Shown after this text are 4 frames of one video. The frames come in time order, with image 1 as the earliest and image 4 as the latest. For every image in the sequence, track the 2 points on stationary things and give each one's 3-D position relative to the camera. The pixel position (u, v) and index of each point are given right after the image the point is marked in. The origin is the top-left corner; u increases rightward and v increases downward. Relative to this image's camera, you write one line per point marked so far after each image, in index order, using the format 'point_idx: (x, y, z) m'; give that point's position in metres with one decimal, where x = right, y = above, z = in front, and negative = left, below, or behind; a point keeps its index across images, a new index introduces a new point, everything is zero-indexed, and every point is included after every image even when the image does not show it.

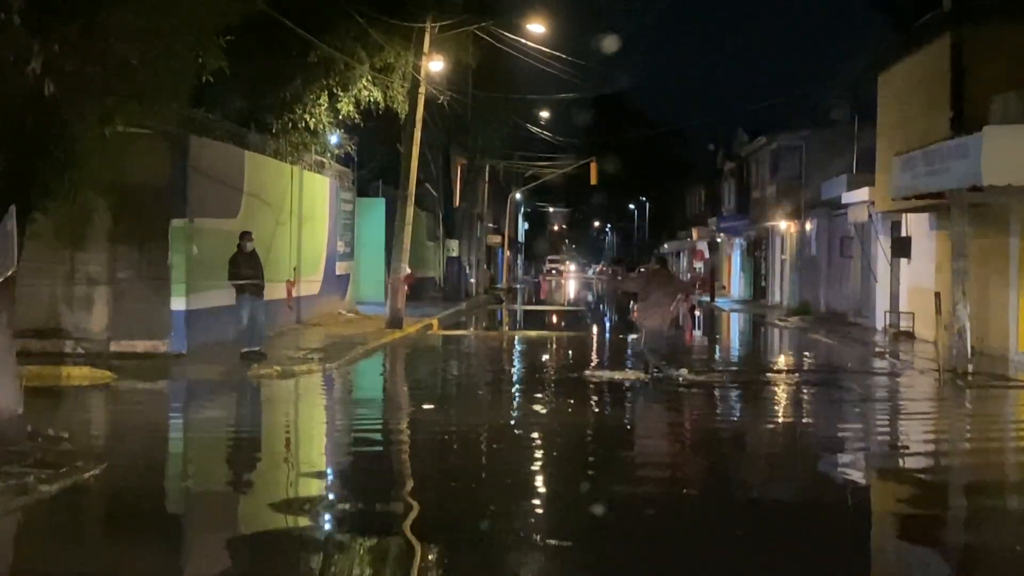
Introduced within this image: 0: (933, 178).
0: (+6.9, +1.8, +19.0) m
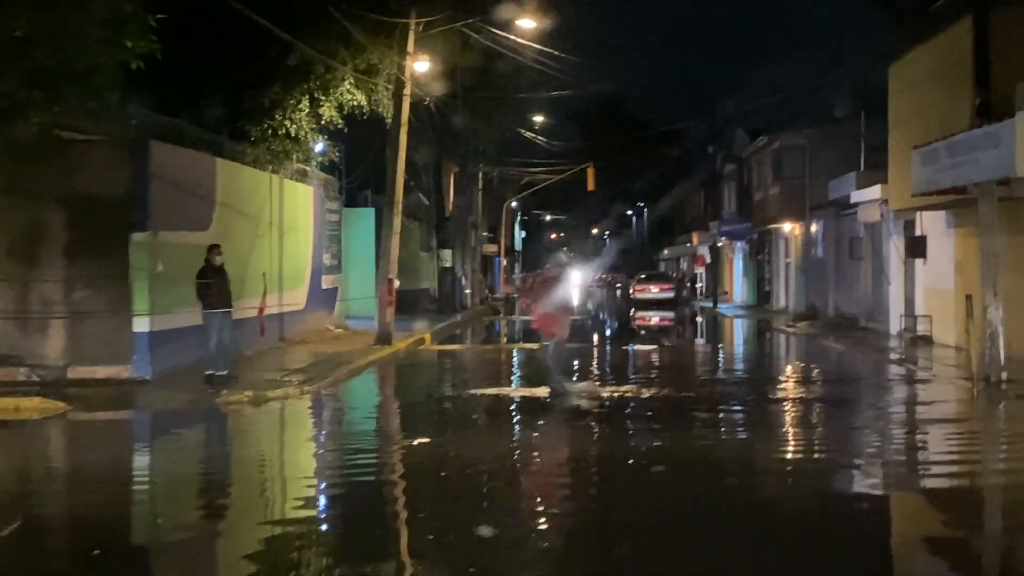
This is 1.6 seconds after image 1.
0: (+6.8, +1.8, +17.6) m
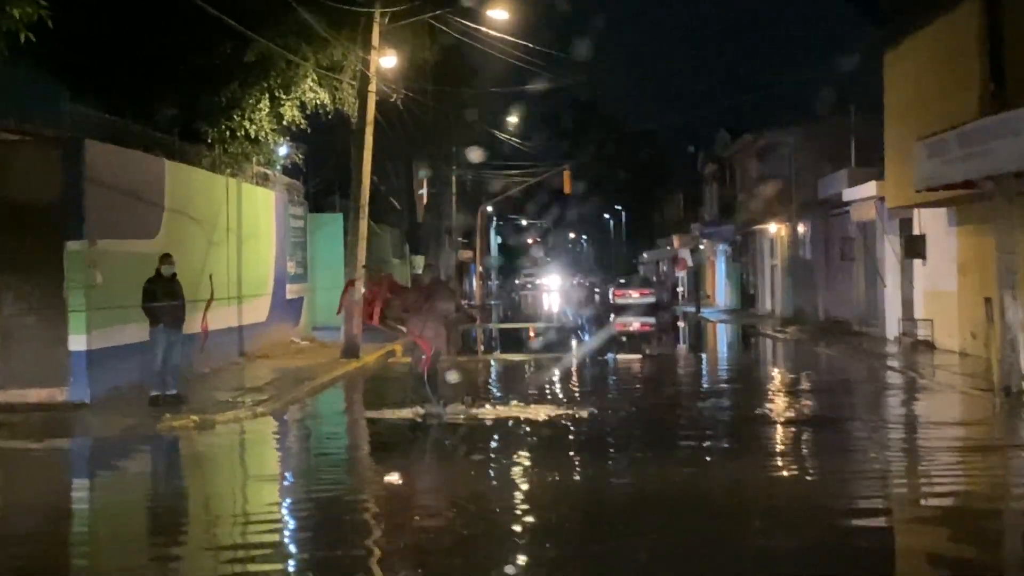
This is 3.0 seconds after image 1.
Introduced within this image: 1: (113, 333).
0: (+6.5, +1.8, +16.3) m
1: (-5.4, -0.7, +15.8) m
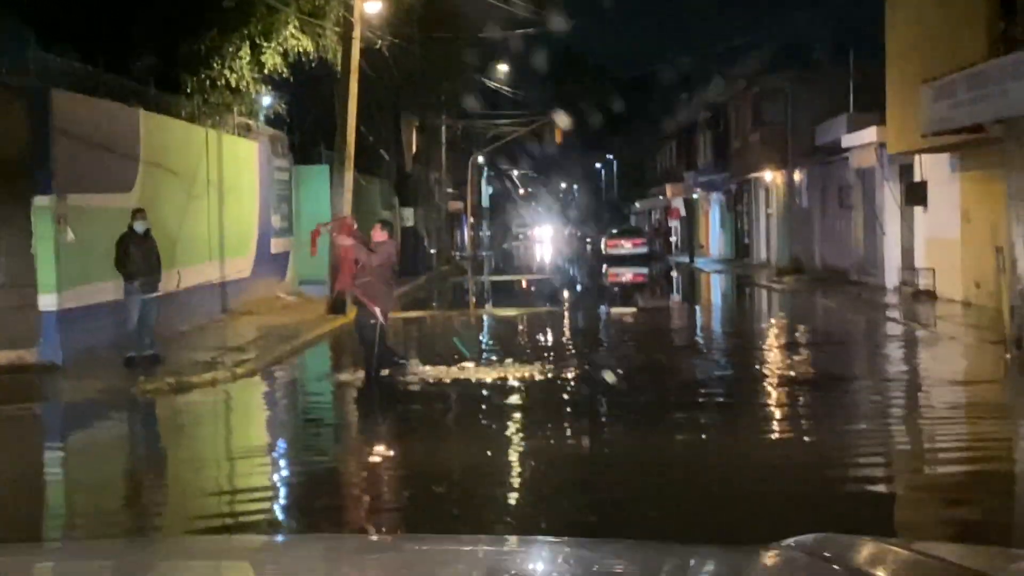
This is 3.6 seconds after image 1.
0: (+6.3, +2.5, +15.7) m
1: (-5.5, -0.1, +15.1) m
